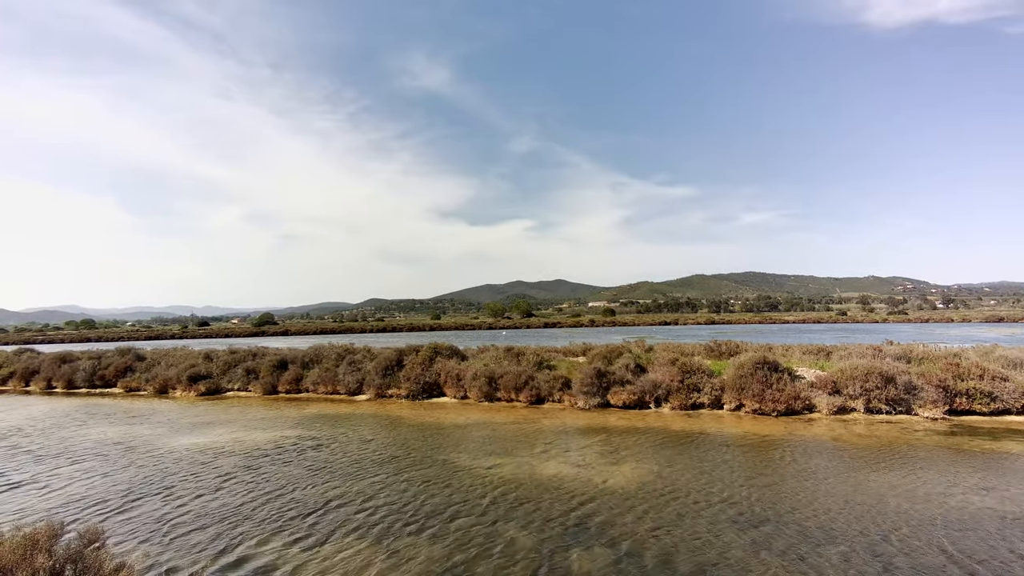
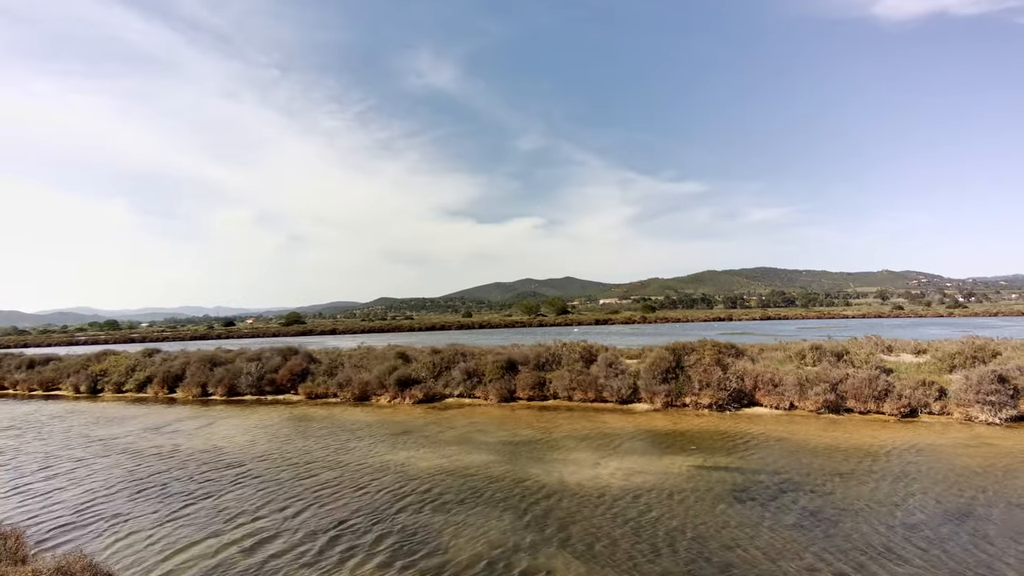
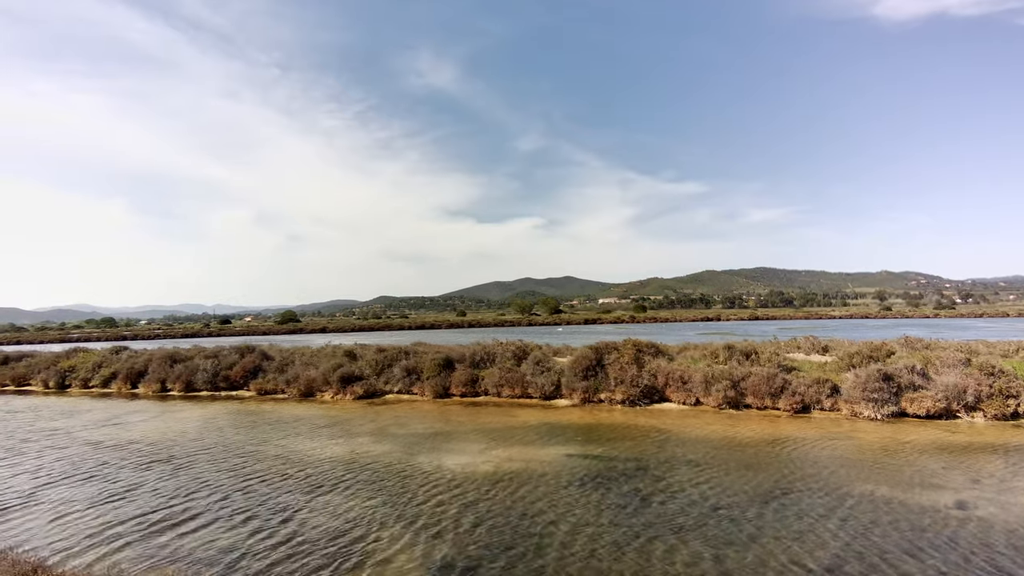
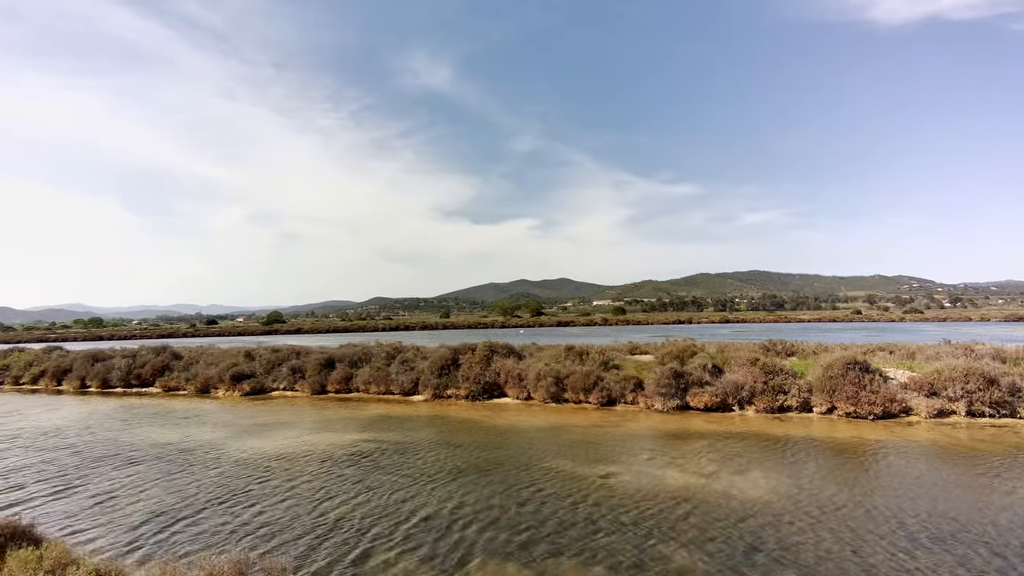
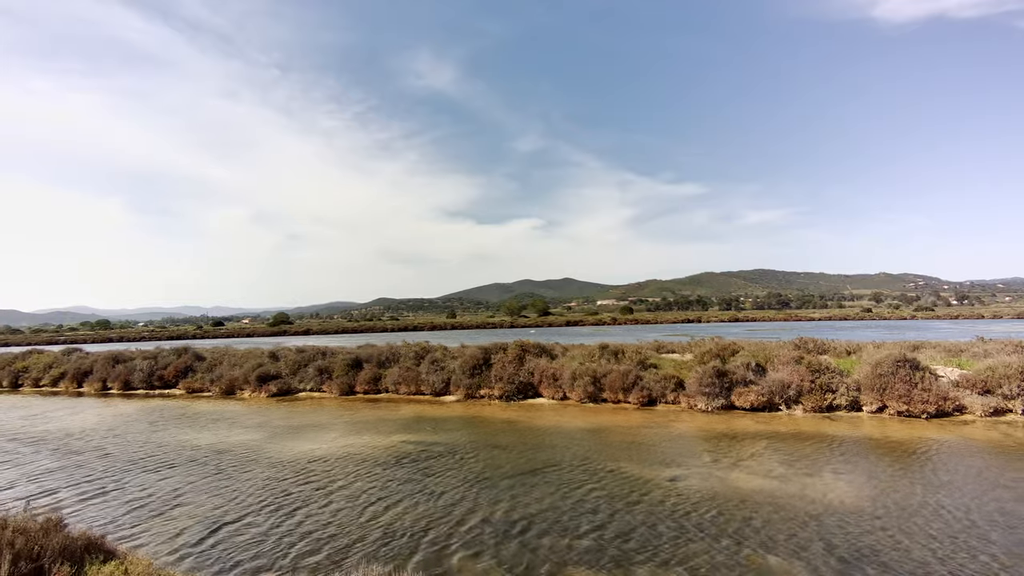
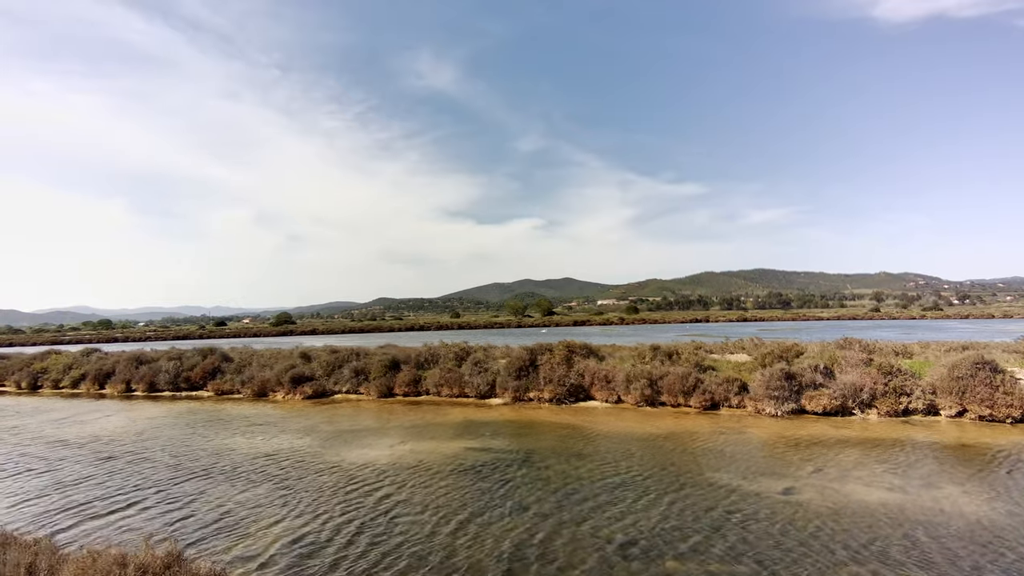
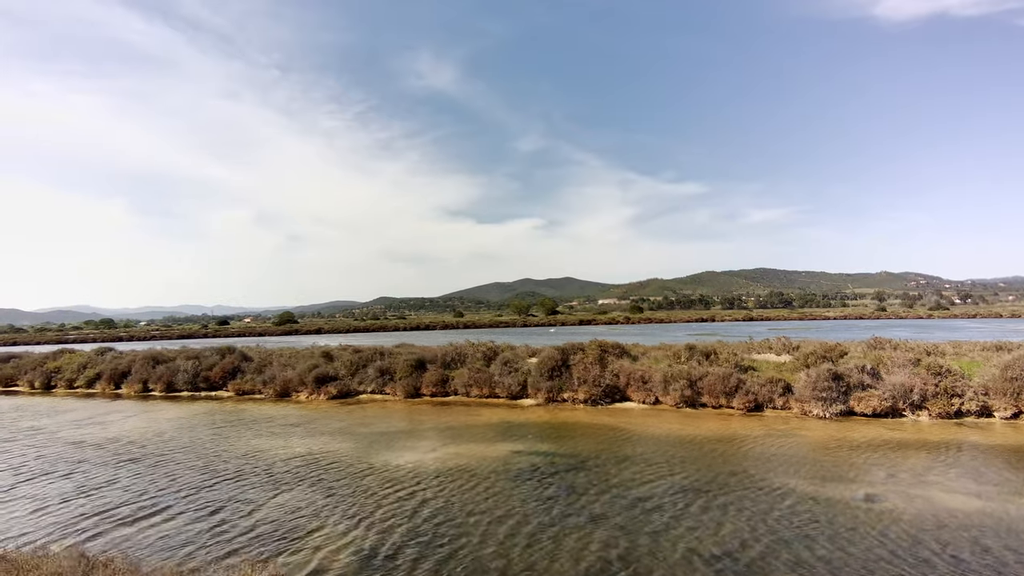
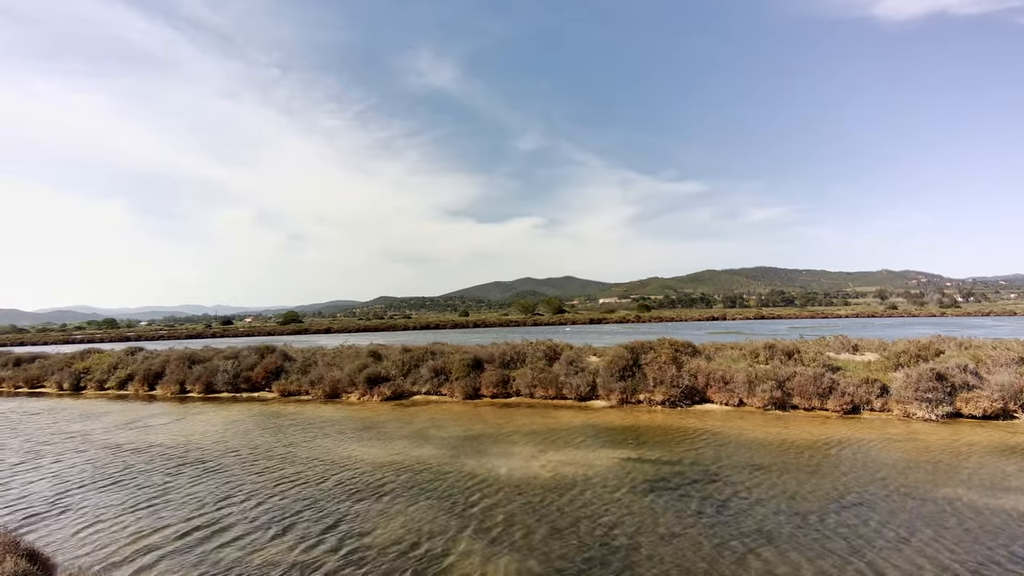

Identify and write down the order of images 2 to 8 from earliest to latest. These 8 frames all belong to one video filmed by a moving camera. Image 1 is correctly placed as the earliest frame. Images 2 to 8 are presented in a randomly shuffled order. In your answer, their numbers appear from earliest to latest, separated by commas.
4, 5, 6, 7, 3, 8, 2
